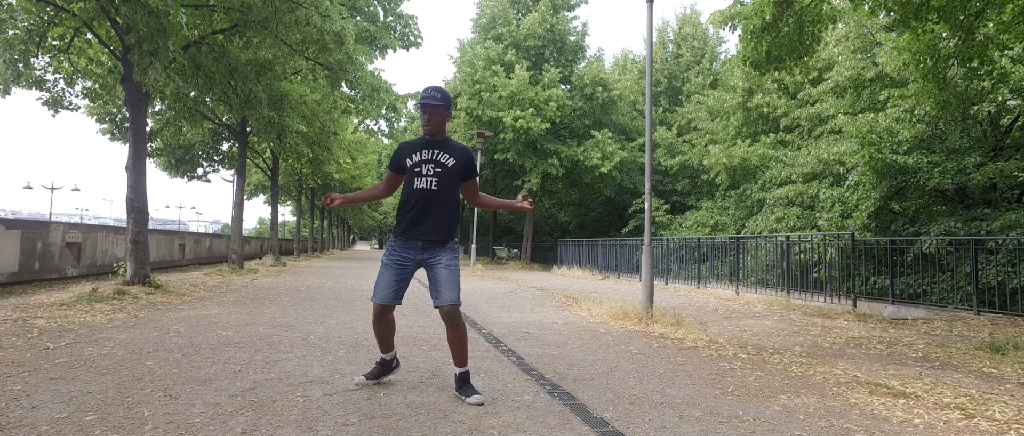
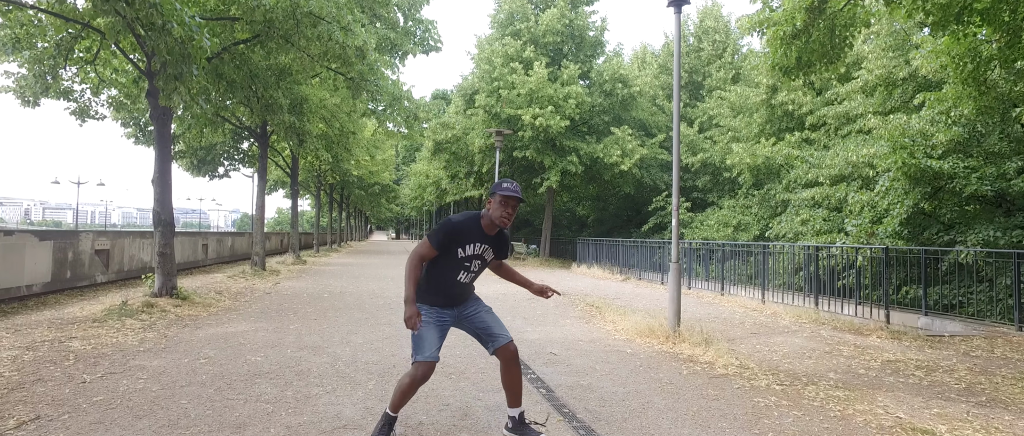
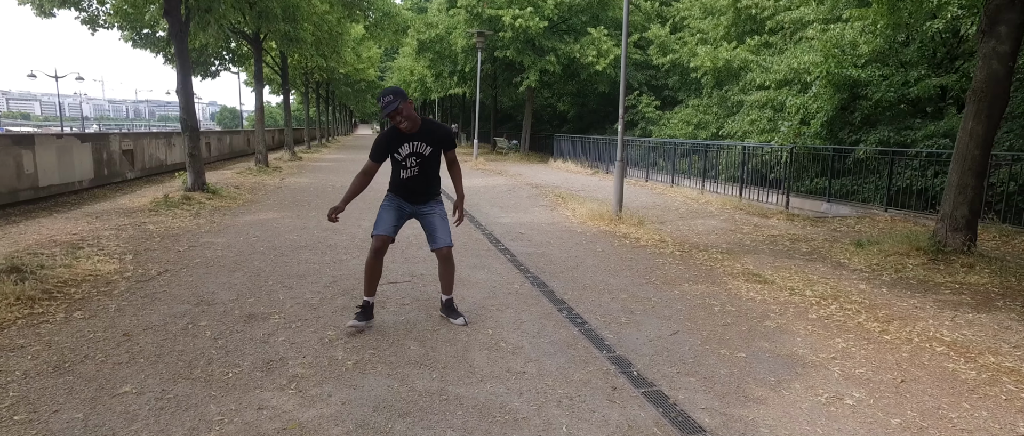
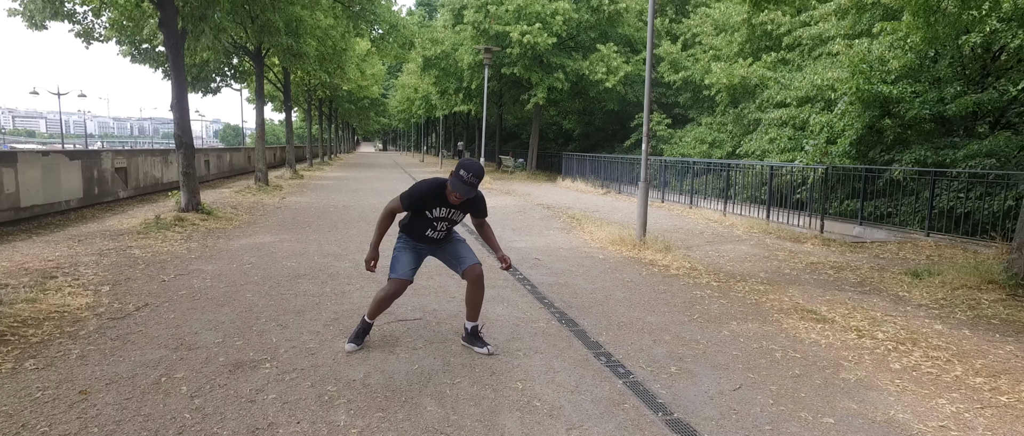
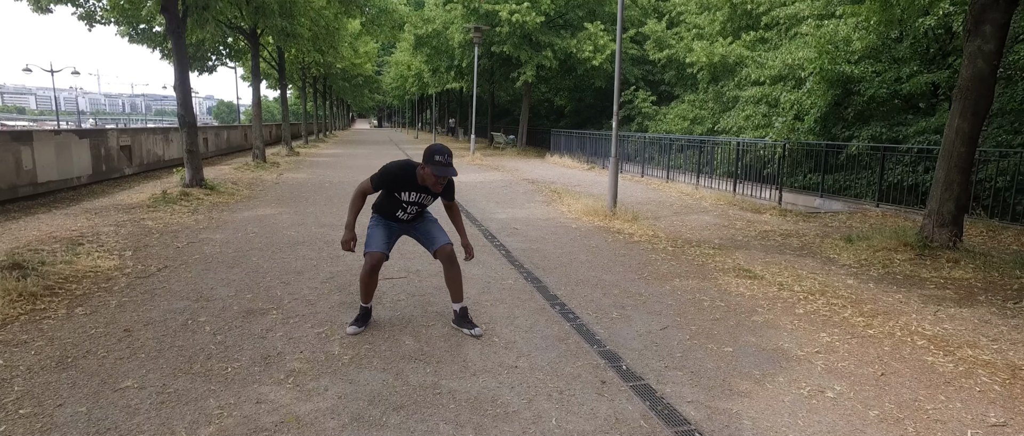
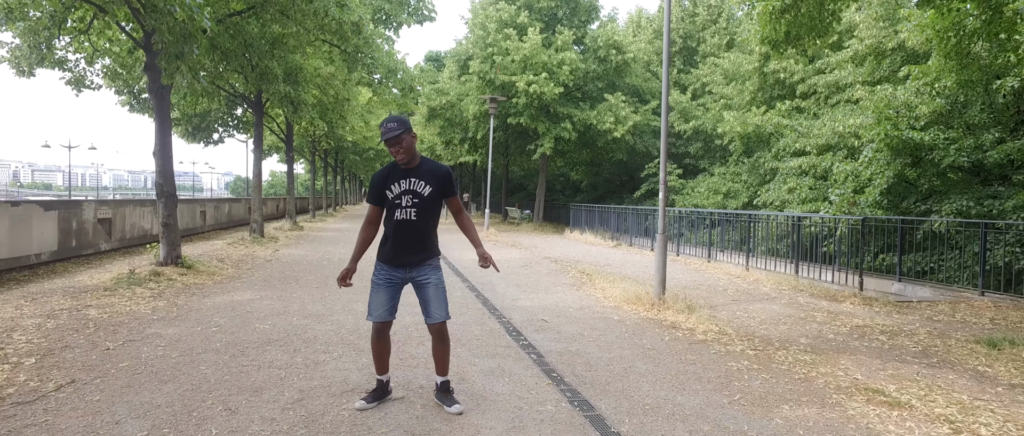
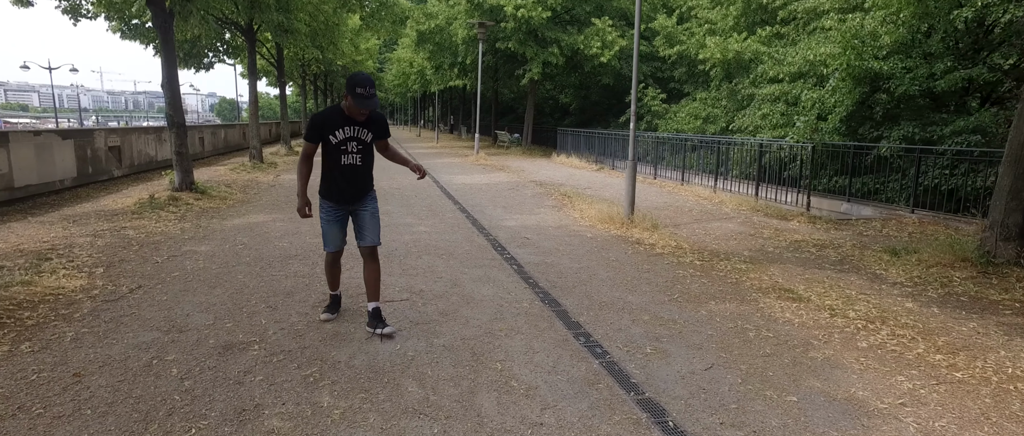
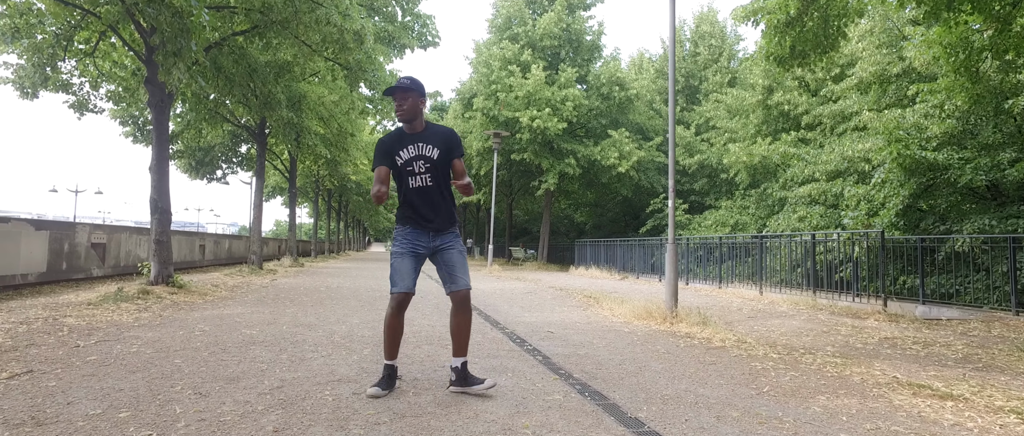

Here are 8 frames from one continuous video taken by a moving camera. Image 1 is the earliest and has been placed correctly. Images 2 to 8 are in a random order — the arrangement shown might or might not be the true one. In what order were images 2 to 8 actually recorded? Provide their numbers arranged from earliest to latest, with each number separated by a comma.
8, 2, 6, 4, 3, 5, 7
